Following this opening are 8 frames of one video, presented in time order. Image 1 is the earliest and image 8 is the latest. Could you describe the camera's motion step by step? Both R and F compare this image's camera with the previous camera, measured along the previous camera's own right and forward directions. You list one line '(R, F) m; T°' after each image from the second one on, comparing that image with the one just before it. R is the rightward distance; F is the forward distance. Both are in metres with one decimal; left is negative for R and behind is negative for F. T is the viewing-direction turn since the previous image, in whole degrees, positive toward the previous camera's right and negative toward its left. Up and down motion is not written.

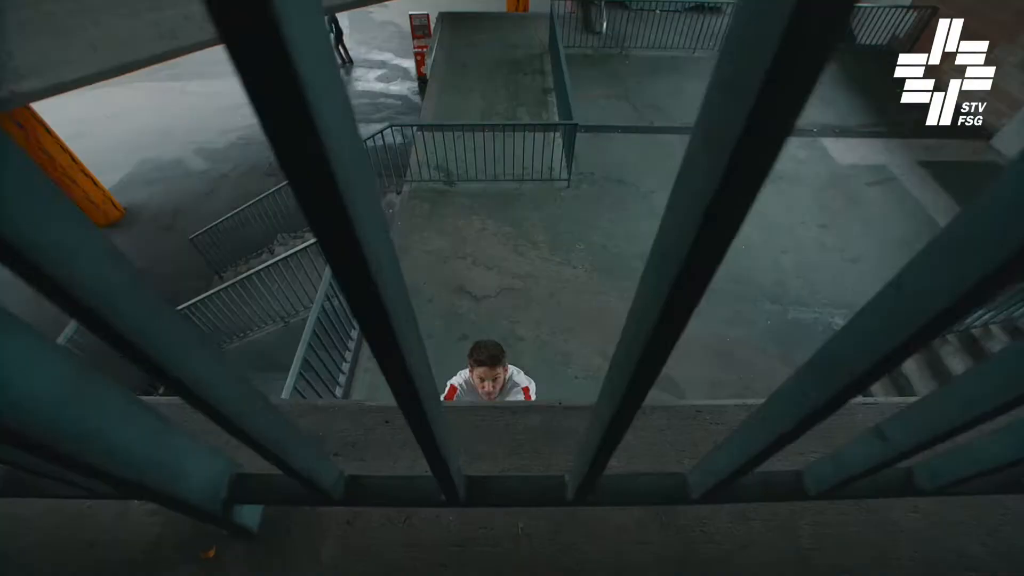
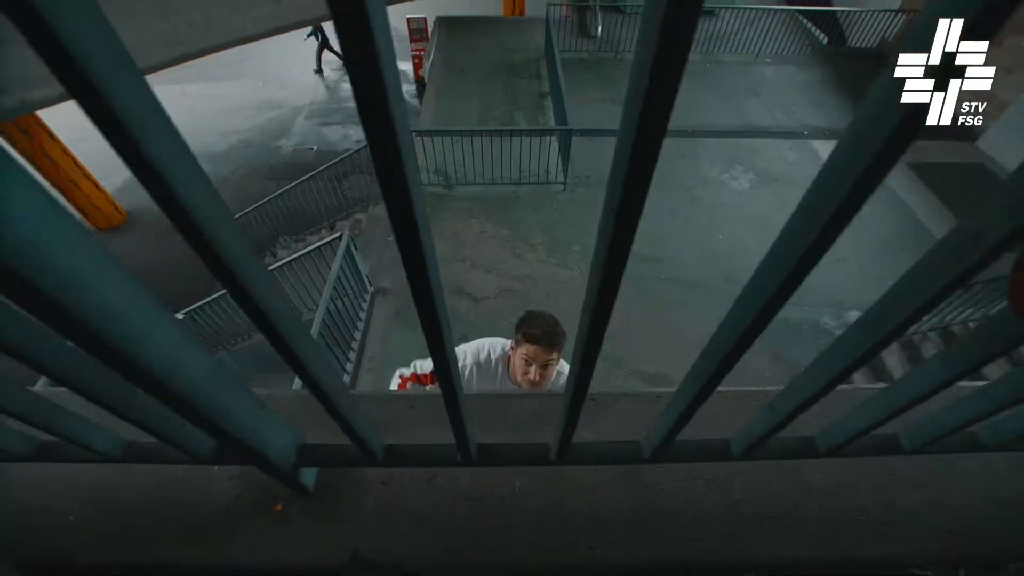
(0.0, -0.2) m; 0°
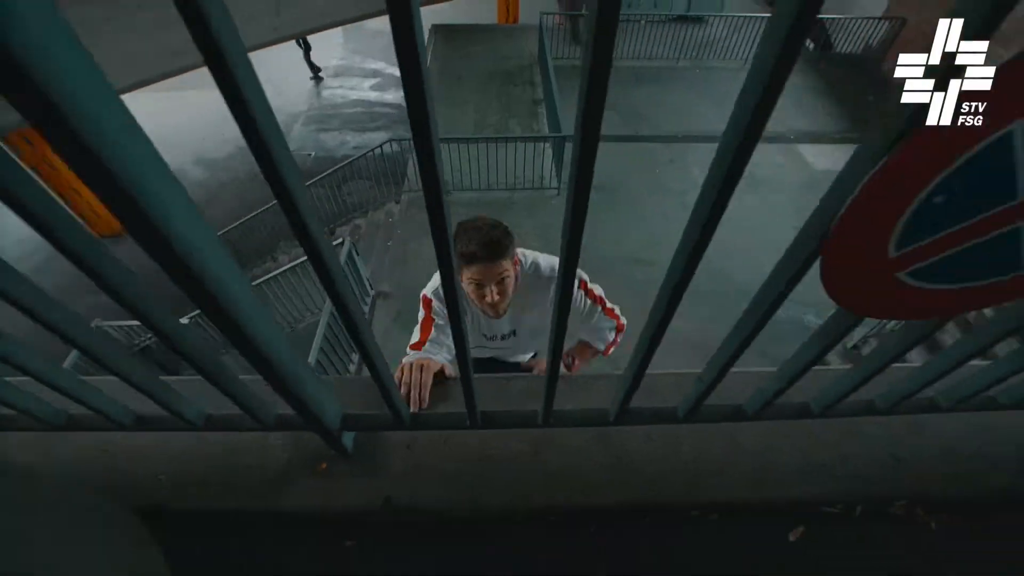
(0.0, -0.2) m; 0°
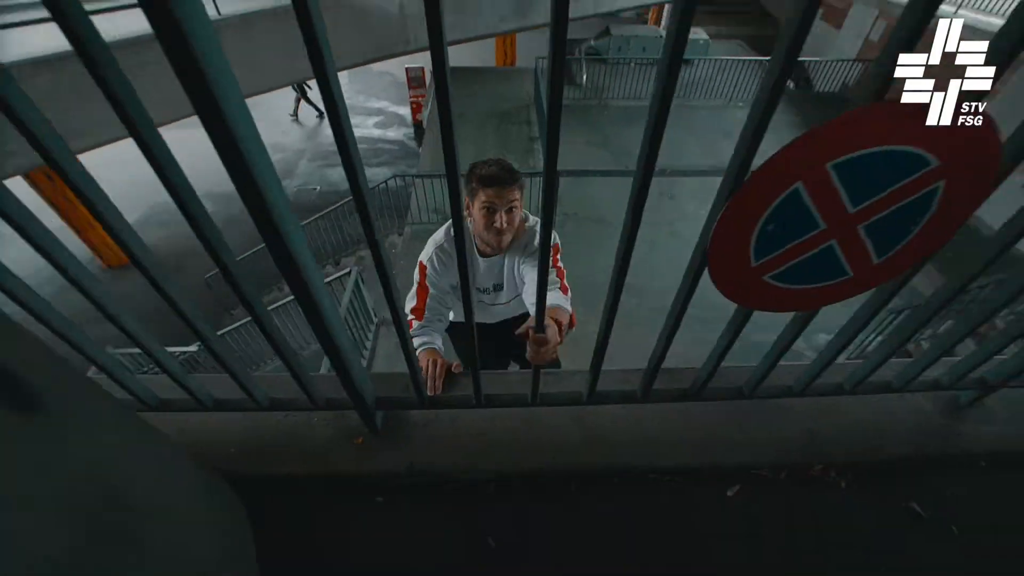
(0.0, -0.3) m; 0°
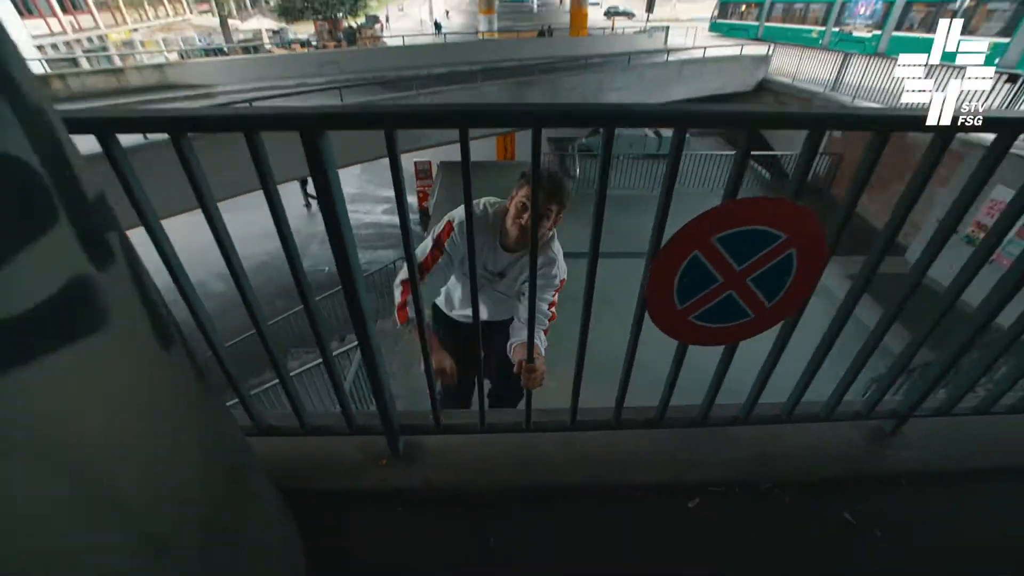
(0.0, -0.4) m; 0°
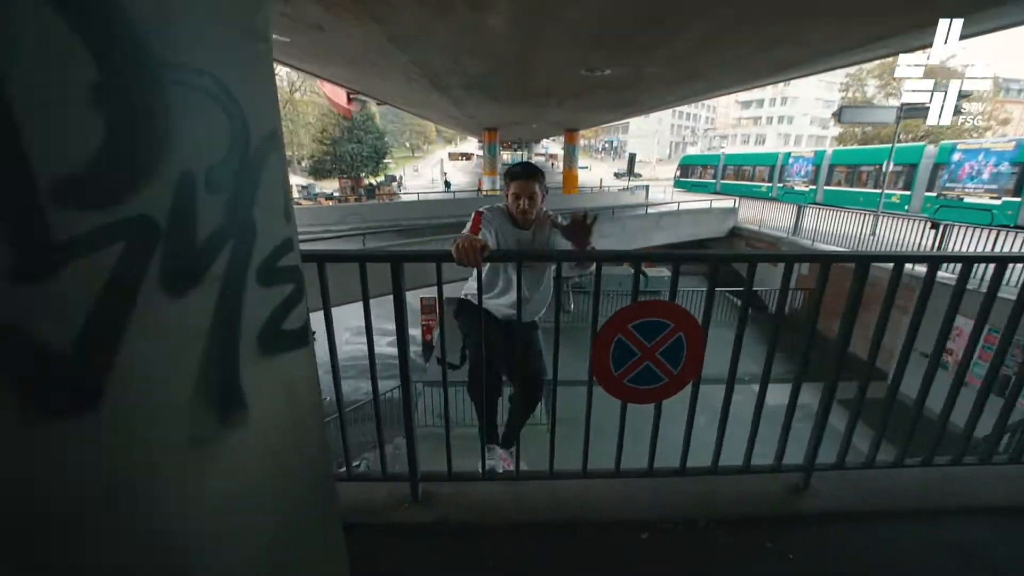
(0.0, -0.7) m; 0°
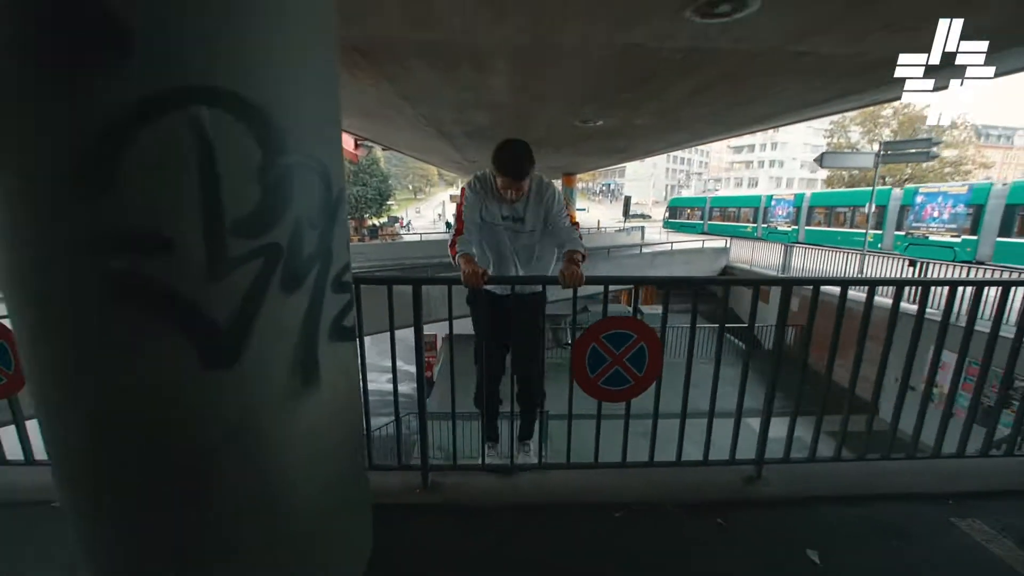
(0.0, -0.5) m; 0°
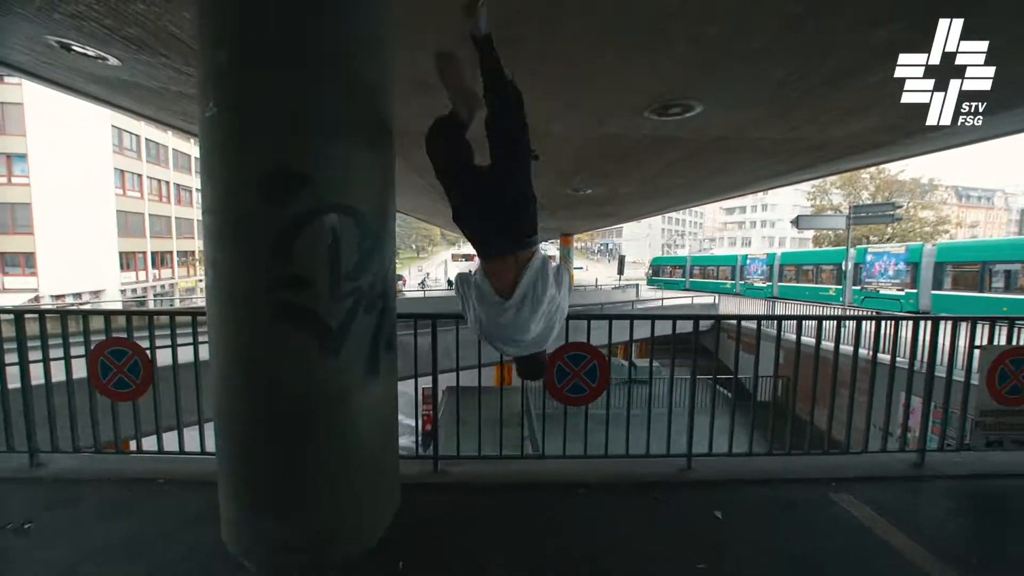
(+0.1, -1.0) m; 0°
